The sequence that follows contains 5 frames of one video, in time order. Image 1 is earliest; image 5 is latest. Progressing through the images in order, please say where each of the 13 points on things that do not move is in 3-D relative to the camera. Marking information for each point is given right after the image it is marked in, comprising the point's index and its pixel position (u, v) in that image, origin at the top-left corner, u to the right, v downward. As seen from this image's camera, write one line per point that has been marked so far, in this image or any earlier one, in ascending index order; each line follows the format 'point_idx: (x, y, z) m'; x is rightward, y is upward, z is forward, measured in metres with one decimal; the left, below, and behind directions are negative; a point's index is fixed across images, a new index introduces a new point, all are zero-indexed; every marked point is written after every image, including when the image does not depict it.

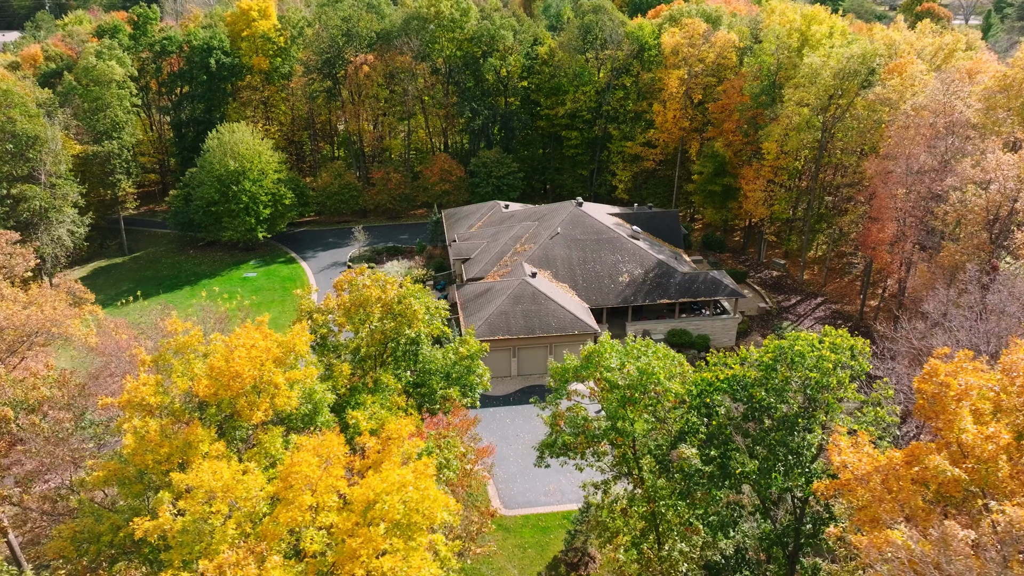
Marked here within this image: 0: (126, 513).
0: (-6.9, -4.1, +10.6) m
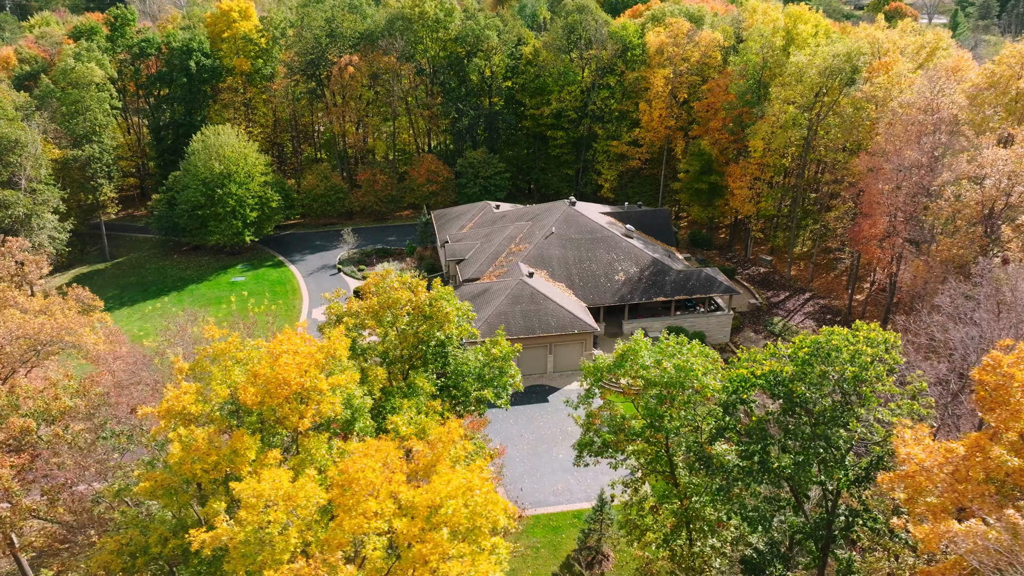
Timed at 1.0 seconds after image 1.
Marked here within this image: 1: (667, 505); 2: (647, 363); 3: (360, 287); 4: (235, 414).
0: (-5.9, -4.2, +10.3) m
1: (+3.8, -5.5, +14.8) m
2: (+3.5, -1.9, +14.6) m
3: (-4.0, 0.0, +15.7) m
4: (-5.3, -2.4, +11.3) m
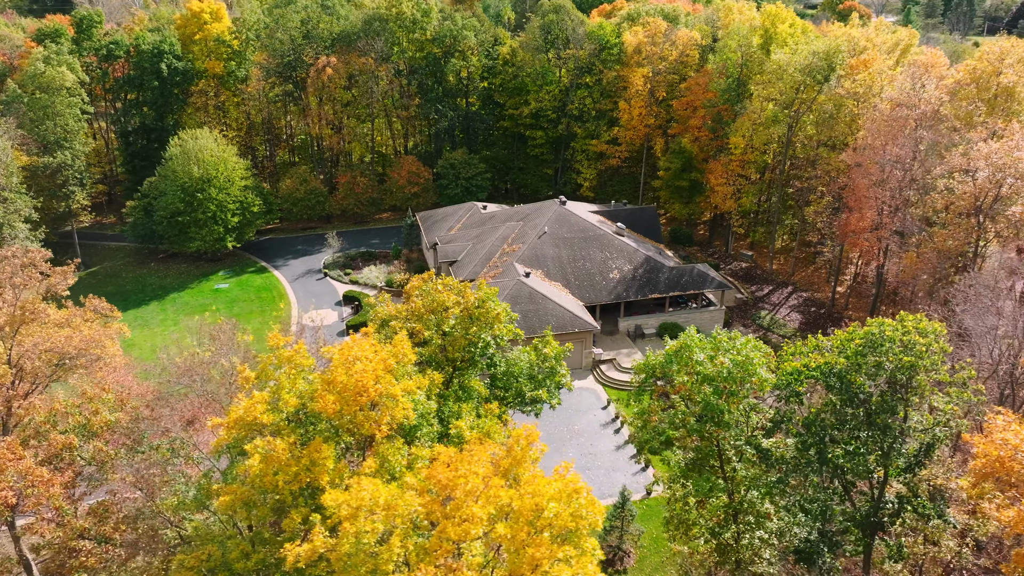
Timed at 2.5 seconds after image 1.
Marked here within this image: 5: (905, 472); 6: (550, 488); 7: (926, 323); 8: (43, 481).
0: (-4.4, -4.3, +10.0) m
1: (+5.1, -5.4, +14.9) m
2: (+4.7, -1.8, +14.7) m
3: (-2.8, -0.1, +15.5) m
4: (-3.9, -2.5, +11.0) m
5: (+9.2, -4.3, +13.6) m
6: (+0.6, -3.1, +9.0) m
7: (+9.2, -0.8, +13.0) m
8: (-9.7, -4.0, +12.1) m
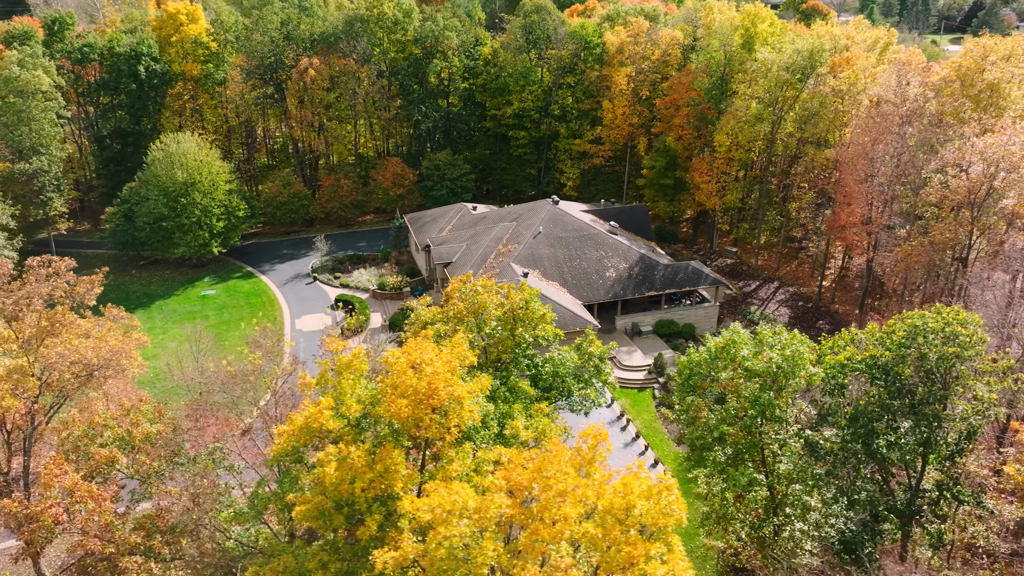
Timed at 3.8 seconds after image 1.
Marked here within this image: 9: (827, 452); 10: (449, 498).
0: (-3.1, -4.4, +9.9) m
1: (+6.2, -5.3, +15.1) m
2: (+5.8, -1.7, +14.9) m
3: (-1.8, -0.2, +15.4) m
4: (-2.6, -2.6, +10.9) m
5: (+10.3, -4.1, +13.9) m
6: (+1.9, -3.1, +9.0) m
7: (+10.3, -0.6, +13.3) m
8: (-8.5, -4.2, +11.8) m
9: (+7.4, -3.9, +14.1) m
10: (-1.0, -3.2, +8.8) m
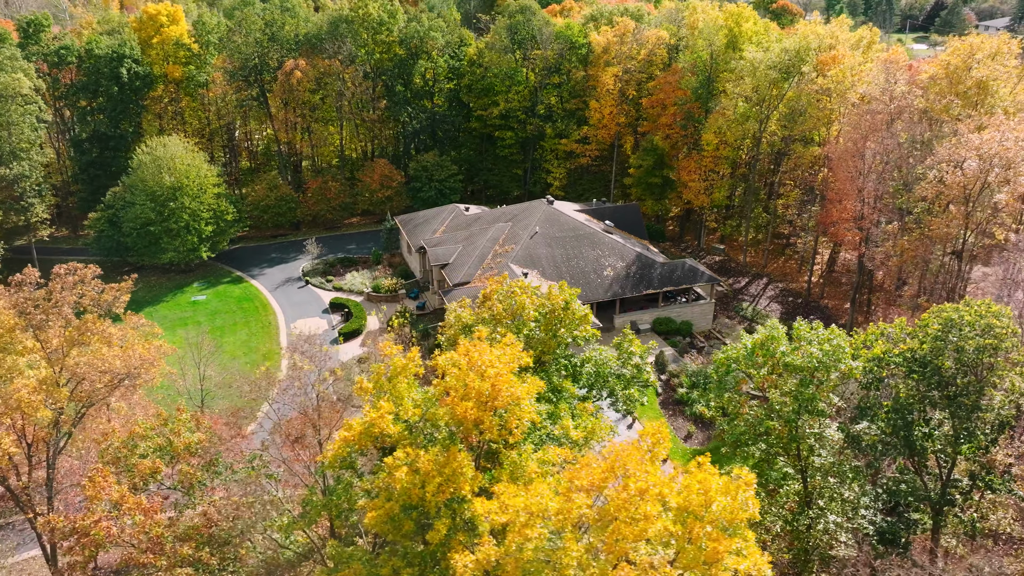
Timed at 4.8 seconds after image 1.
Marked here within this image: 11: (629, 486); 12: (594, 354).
0: (-1.9, -4.4, +9.8) m
1: (+7.3, -5.2, +15.3) m
2: (+6.8, -1.6, +15.1) m
3: (-0.9, -0.2, +15.4) m
4: (-1.5, -2.7, +10.9) m
5: (+11.4, -3.9, +14.3) m
6: (+3.1, -3.0, +9.1) m
7: (+11.3, -0.4, +13.6) m
8: (-7.3, -4.3, +11.6) m
9: (+8.5, -3.8, +14.3) m
10: (+0.2, -3.2, +8.8) m
11: (+1.7, -3.0, +9.0) m
12: (+1.9, -1.7, +15.5) m
